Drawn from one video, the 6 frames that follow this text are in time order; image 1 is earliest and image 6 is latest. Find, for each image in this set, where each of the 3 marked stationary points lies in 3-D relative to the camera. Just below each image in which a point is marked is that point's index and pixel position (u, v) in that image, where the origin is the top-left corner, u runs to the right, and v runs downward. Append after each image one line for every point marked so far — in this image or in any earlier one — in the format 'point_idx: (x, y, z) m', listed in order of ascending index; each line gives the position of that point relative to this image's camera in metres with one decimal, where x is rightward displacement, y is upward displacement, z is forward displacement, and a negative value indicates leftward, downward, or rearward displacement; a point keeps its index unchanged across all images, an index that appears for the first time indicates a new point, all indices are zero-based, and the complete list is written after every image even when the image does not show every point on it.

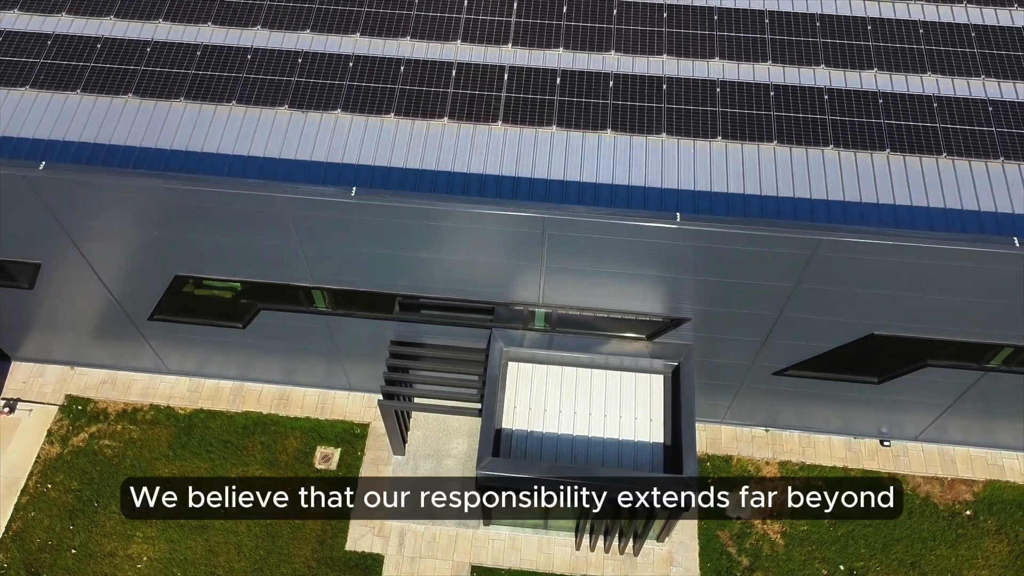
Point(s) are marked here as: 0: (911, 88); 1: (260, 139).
0: (+10.1, +5.0, +16.2) m
1: (-6.1, +3.5, +15.1) m
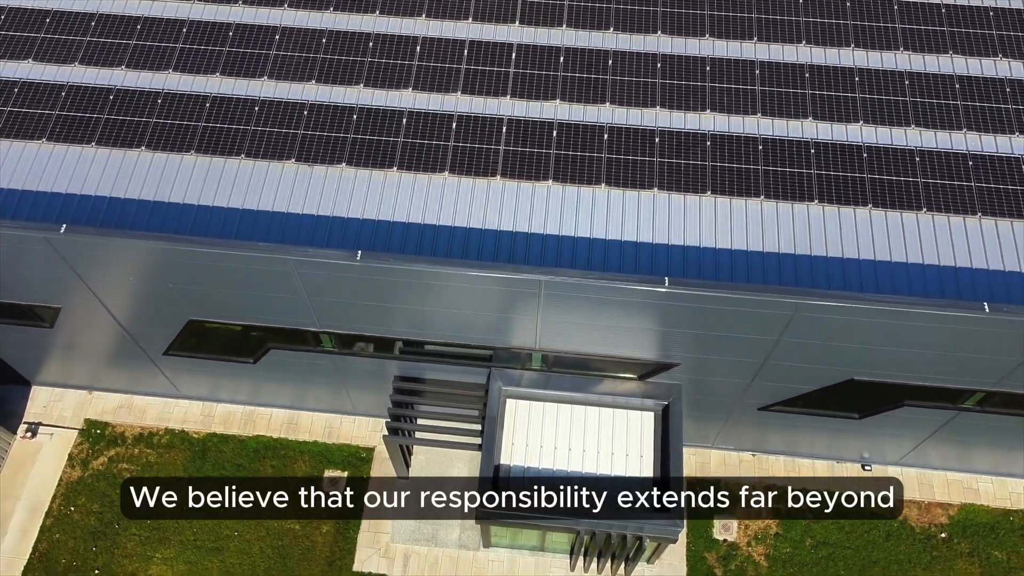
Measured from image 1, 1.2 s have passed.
0: (+10.1, +3.8, +16.8) m
1: (-6.1, +2.3, +15.8) m
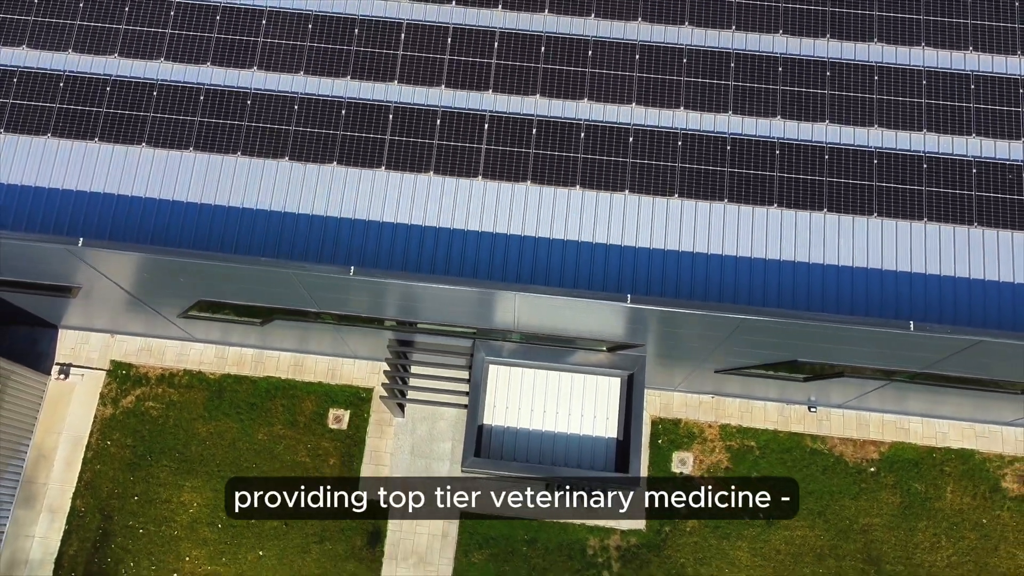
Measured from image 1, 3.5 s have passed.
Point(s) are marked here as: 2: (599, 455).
0: (+9.6, +4.1, +17.7) m
1: (-6.6, +2.6, +16.9) m
2: (+2.7, -5.2, +19.5) m
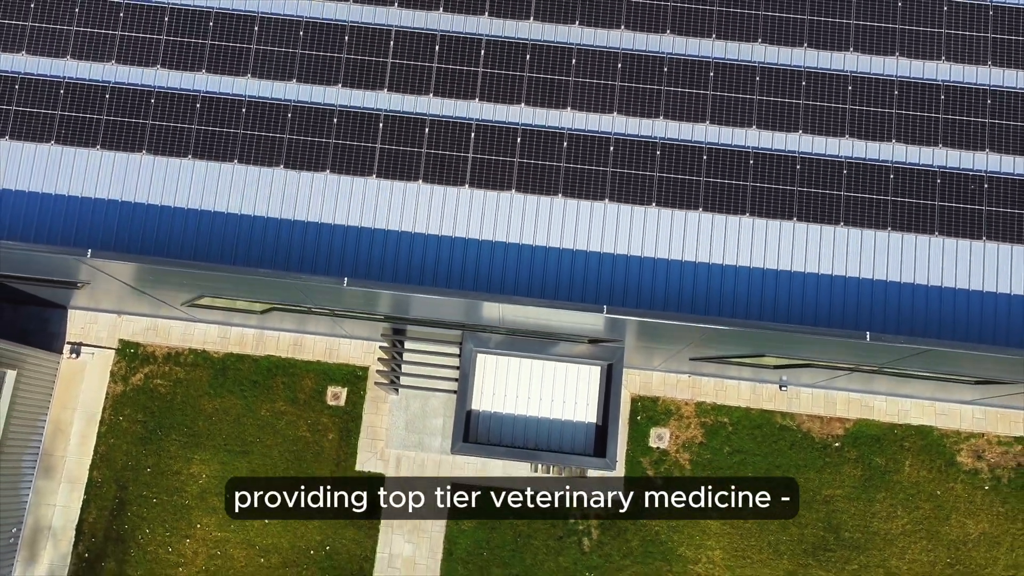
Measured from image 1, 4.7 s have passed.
0: (+9.2, +4.0, +18.4) m
1: (-7.0, +2.5, +17.7) m
2: (+2.2, -5.1, +21.1) m
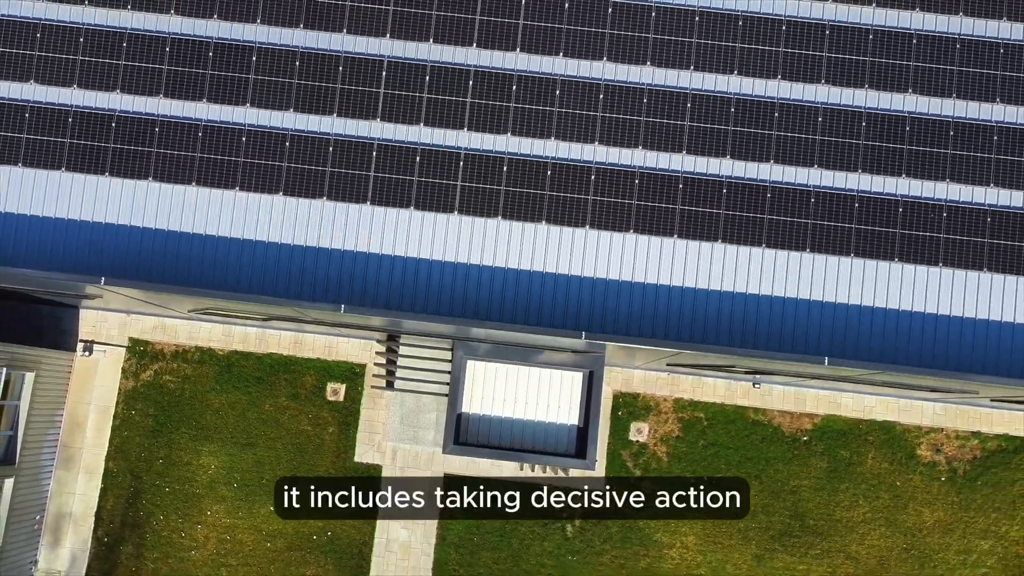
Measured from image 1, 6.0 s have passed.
0: (+8.8, +3.4, +19.5) m
1: (-7.4, +1.9, +18.8) m
2: (+1.8, -5.5, +22.7) m
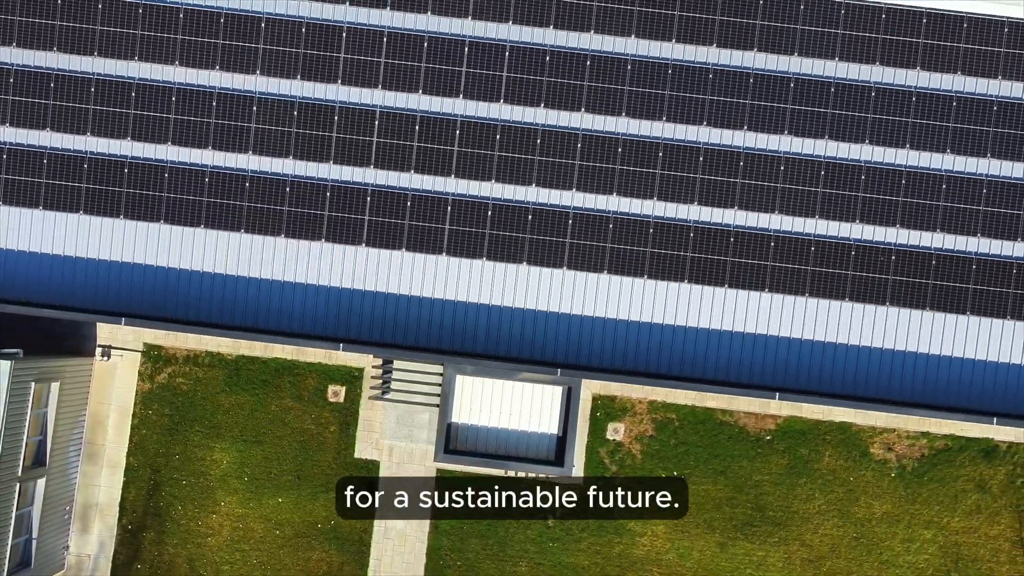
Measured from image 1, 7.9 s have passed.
0: (+8.3, +2.2, +21.1) m
1: (-8.0, +0.8, +20.5) m
2: (+1.2, -6.3, +24.9) m
